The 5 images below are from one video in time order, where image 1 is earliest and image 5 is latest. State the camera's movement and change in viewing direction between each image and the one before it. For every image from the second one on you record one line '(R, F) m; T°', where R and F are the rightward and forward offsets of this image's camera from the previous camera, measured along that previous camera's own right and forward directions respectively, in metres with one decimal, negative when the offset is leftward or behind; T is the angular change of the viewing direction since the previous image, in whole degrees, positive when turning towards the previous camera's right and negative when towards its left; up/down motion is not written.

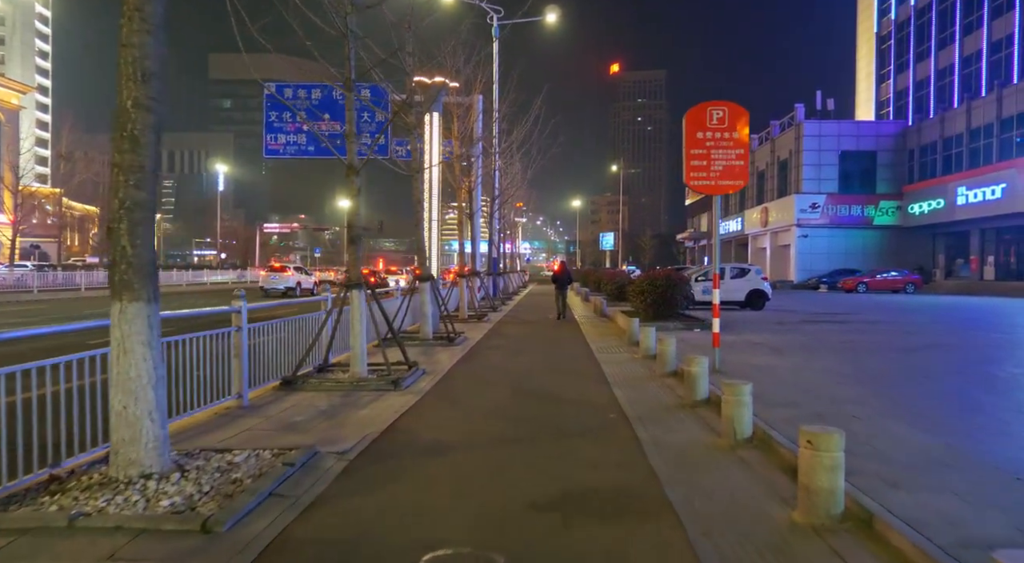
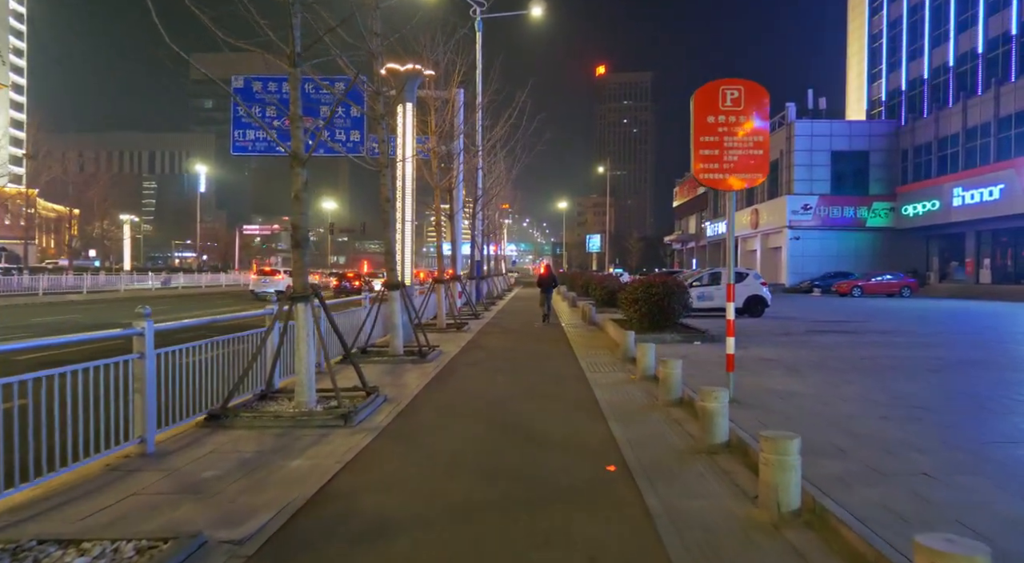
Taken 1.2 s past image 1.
(+0.1, +1.6) m; +1°
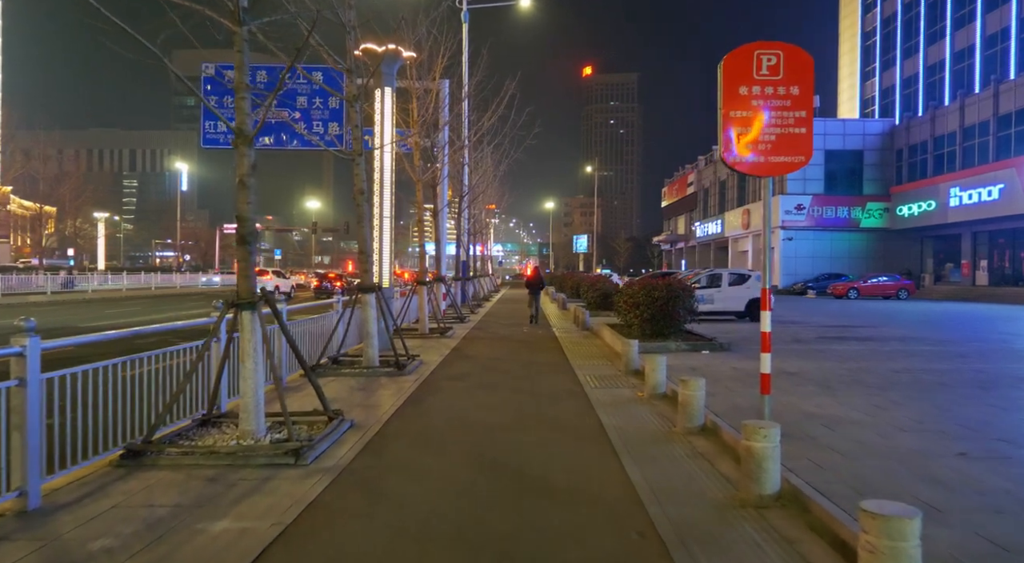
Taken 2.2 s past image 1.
(0.0, +1.4) m; +1°
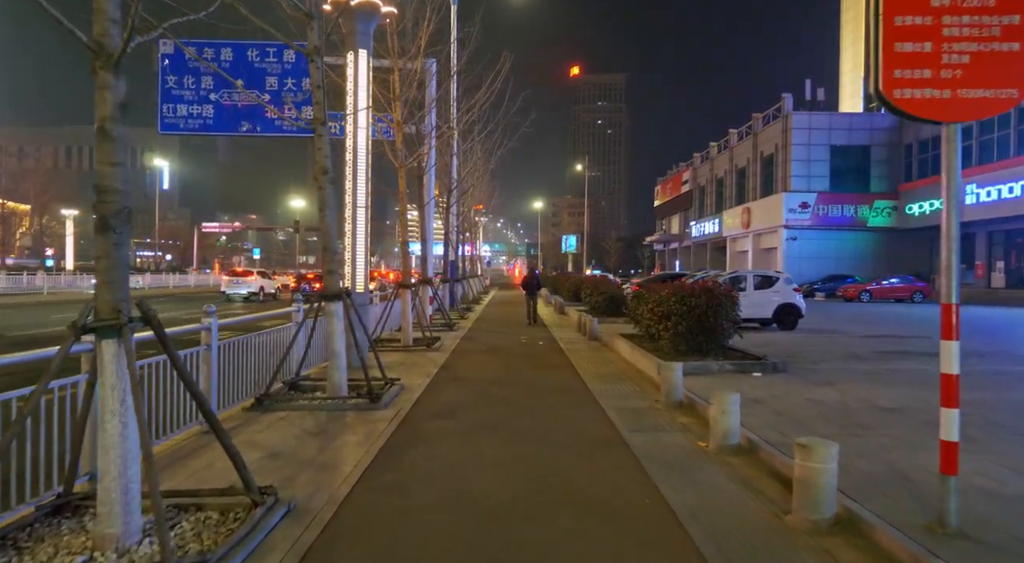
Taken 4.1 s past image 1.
(-0.3, +2.6) m; +1°
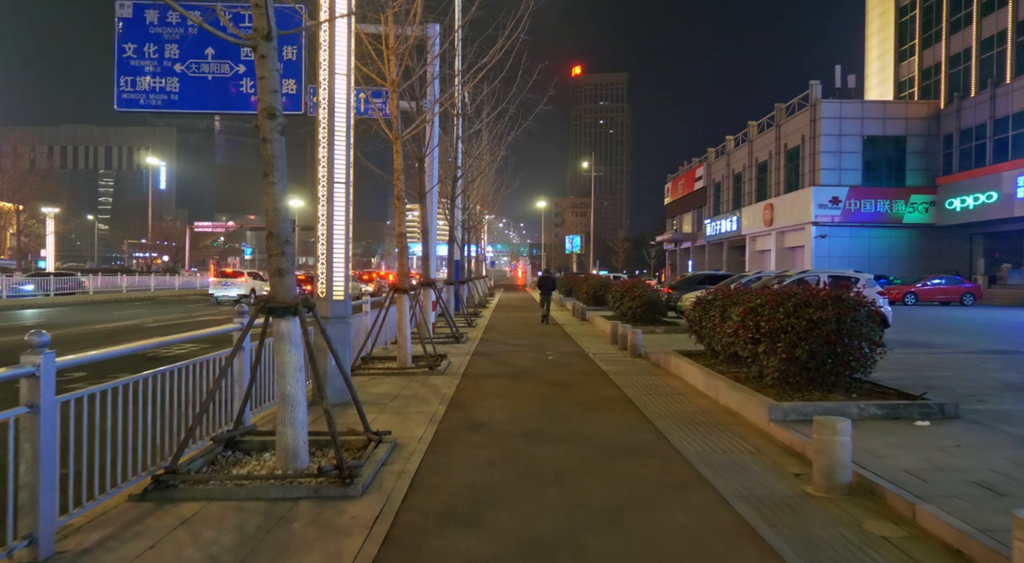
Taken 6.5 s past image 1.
(-0.5, +3.3) m; 0°
